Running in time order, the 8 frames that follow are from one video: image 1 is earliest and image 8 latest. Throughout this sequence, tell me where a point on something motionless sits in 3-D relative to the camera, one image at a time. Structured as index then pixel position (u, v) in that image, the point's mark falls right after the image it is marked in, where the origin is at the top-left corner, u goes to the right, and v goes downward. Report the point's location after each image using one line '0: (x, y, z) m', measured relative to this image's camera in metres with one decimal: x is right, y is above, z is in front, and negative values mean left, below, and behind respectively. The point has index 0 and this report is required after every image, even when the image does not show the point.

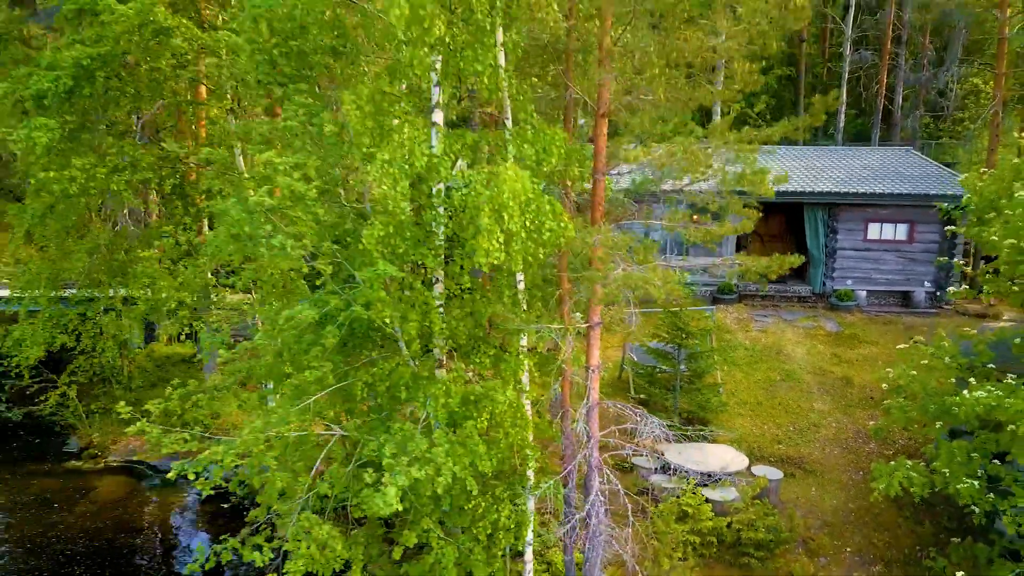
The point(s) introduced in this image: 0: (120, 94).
0: (-4.0, +2.0, +8.2) m
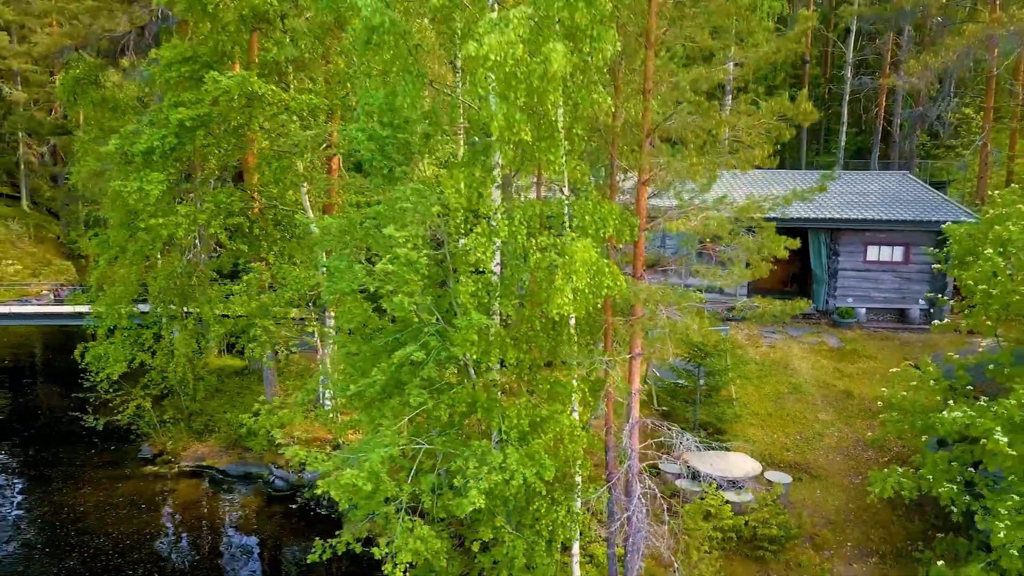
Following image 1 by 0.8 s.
0: (-3.5, +1.6, +9.4) m
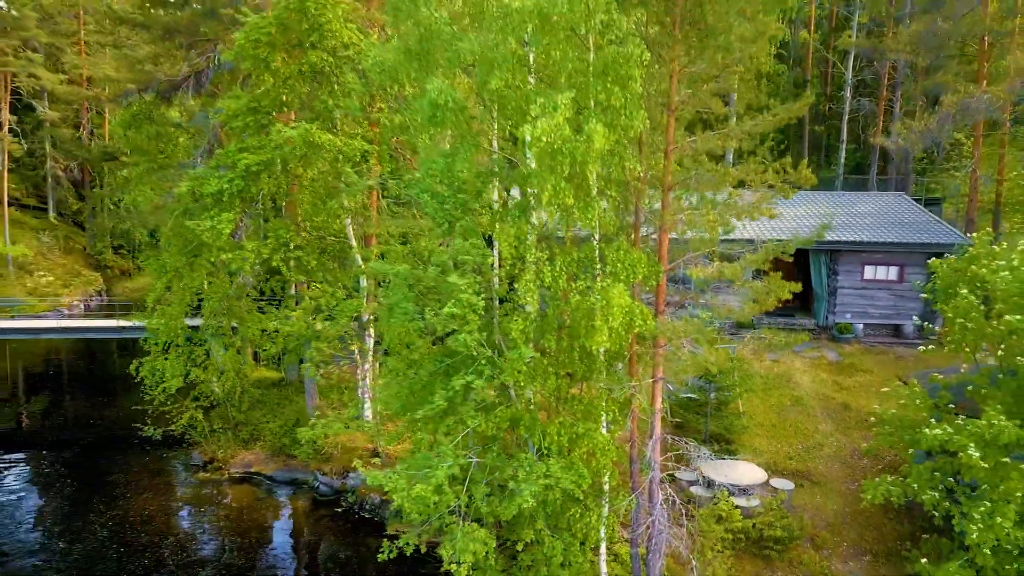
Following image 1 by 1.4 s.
0: (-3.2, +1.3, +10.5) m
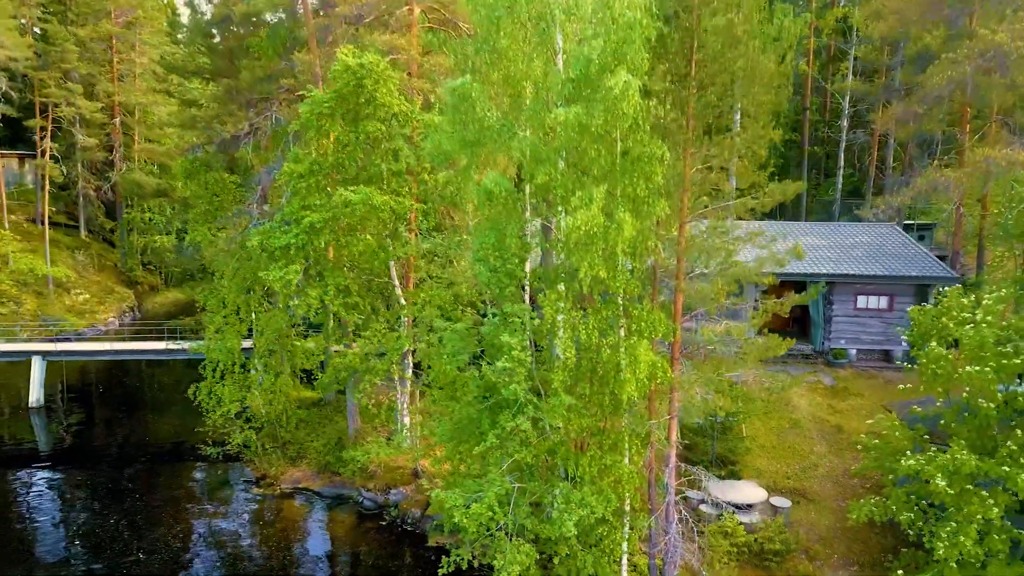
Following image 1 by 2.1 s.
0: (-2.7, +0.7, +11.8) m
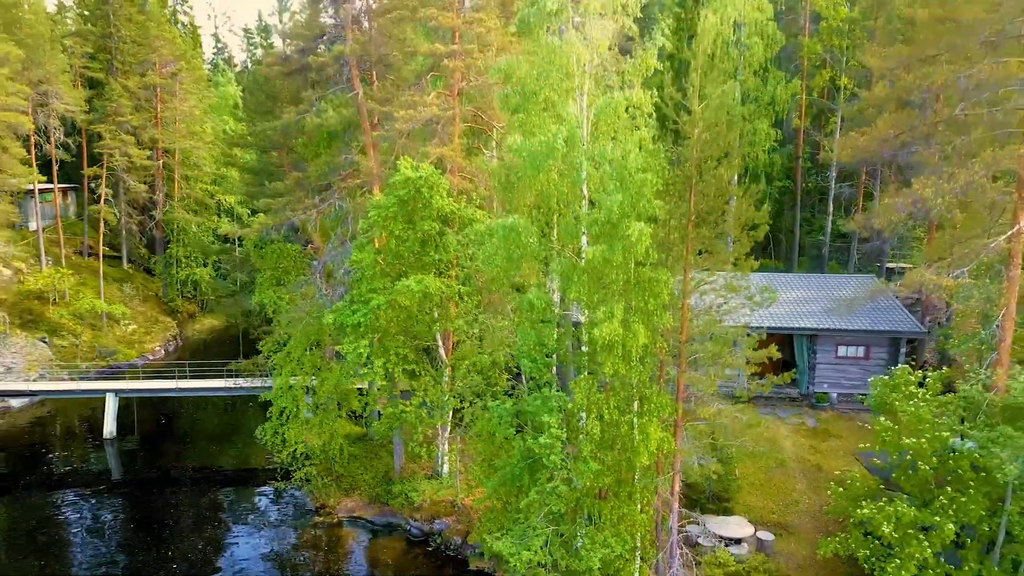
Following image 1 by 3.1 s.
0: (-2.2, -0.5, +14.2) m
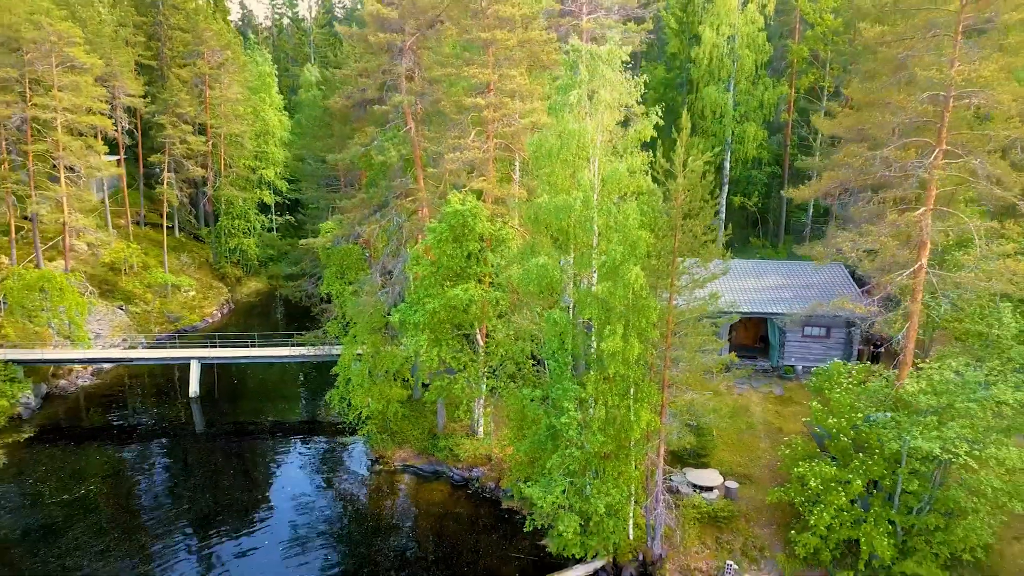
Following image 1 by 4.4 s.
0: (-1.6, -0.6, +18.0) m
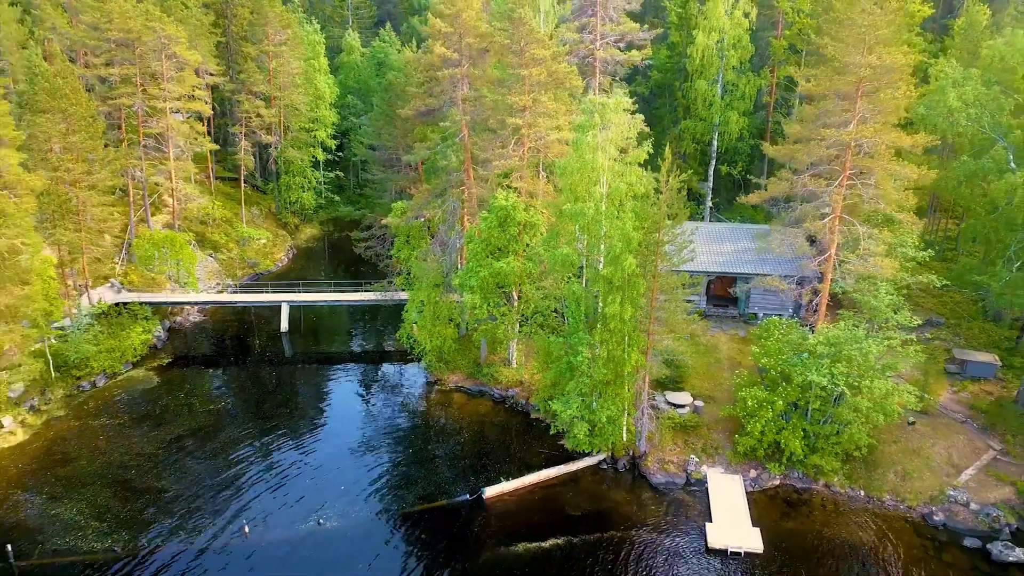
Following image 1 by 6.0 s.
0: (-0.7, +0.3, +24.5) m
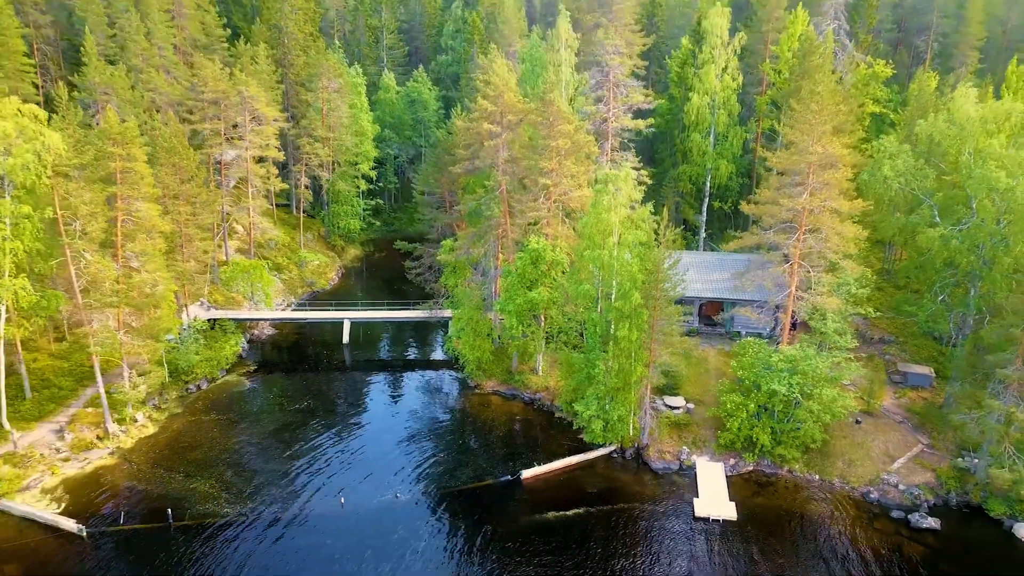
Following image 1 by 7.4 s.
0: (+0.4, -0.7, +30.7) m
